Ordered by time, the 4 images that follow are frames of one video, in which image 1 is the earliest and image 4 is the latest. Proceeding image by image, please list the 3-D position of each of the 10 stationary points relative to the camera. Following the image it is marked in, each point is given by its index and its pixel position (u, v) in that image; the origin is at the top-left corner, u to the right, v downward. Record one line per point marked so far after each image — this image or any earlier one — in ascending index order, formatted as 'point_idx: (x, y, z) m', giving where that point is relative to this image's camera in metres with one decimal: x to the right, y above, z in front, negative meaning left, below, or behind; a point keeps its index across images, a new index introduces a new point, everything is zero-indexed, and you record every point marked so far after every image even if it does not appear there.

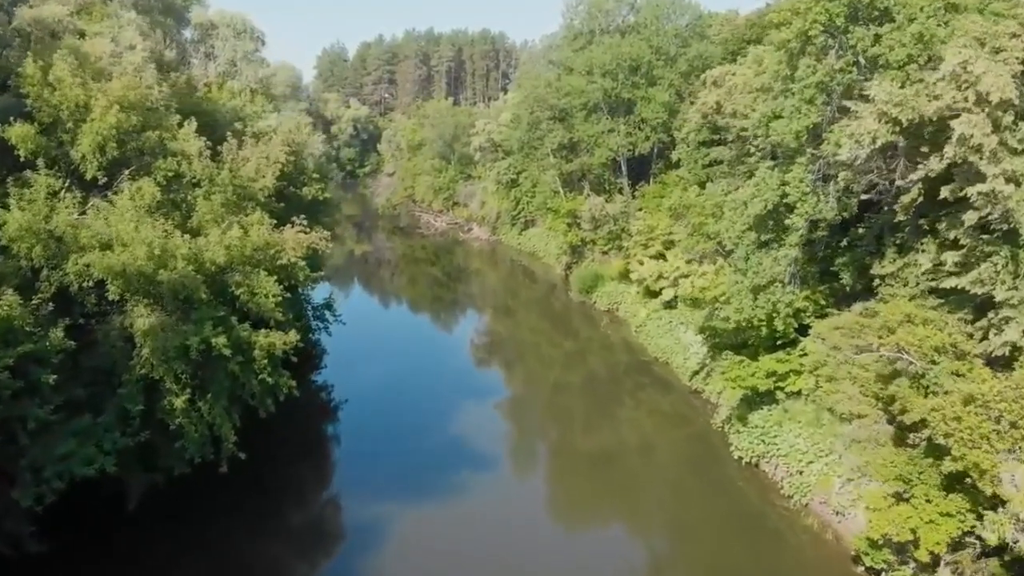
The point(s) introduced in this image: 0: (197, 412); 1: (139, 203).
0: (-7.1, -2.8, +16.7) m
1: (-8.6, +2.0, +17.1) m
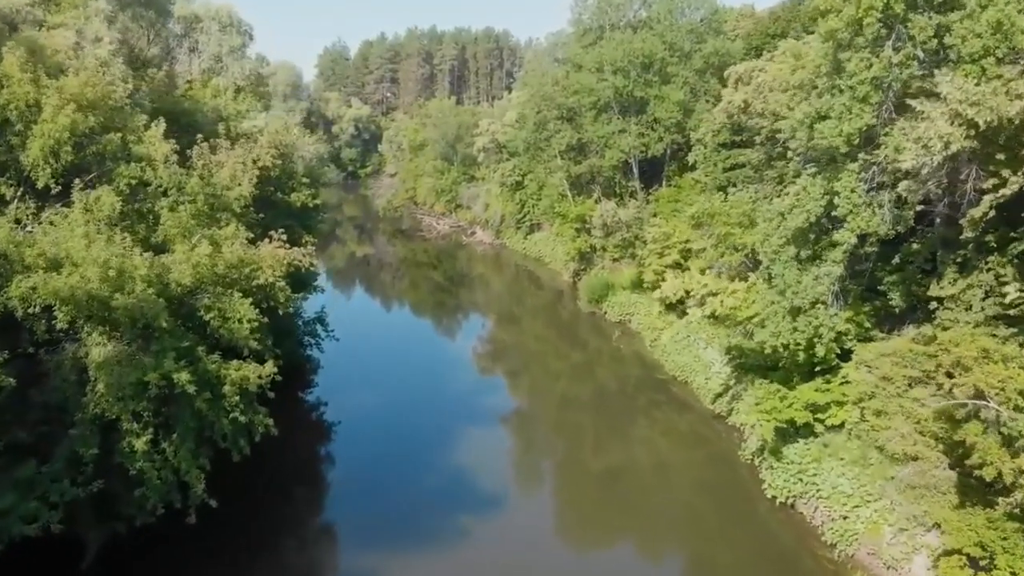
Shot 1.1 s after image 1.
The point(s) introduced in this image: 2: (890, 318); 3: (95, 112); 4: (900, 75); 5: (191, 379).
0: (-7.0, -3.3, +14.6) m
1: (-8.4, +1.5, +15.0) m
2: (+9.6, -0.8, +18.9) m
3: (-9.3, +3.9, +16.5) m
4: (+7.8, +4.2, +14.8) m
5: (-6.1, -1.7, +14.1) m
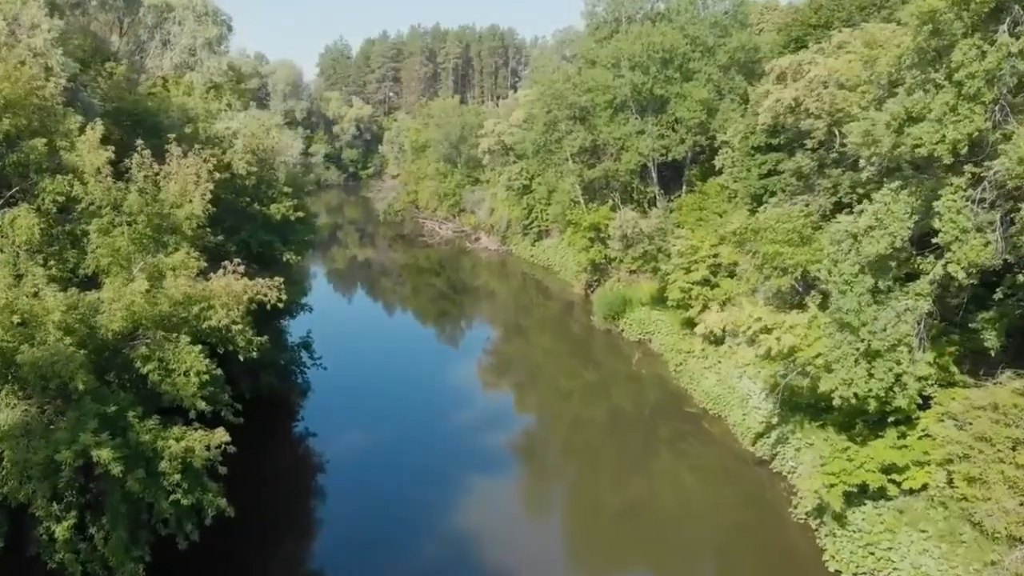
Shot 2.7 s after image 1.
0: (-6.7, -4.1, +11.5) m
1: (-8.1, +0.7, +11.9) m
2: (+9.9, -1.5, +15.7) m
3: (-9.0, +3.2, +13.4) m
4: (+8.0, +3.5, +11.6) m
5: (-5.9, -2.5, +11.1) m
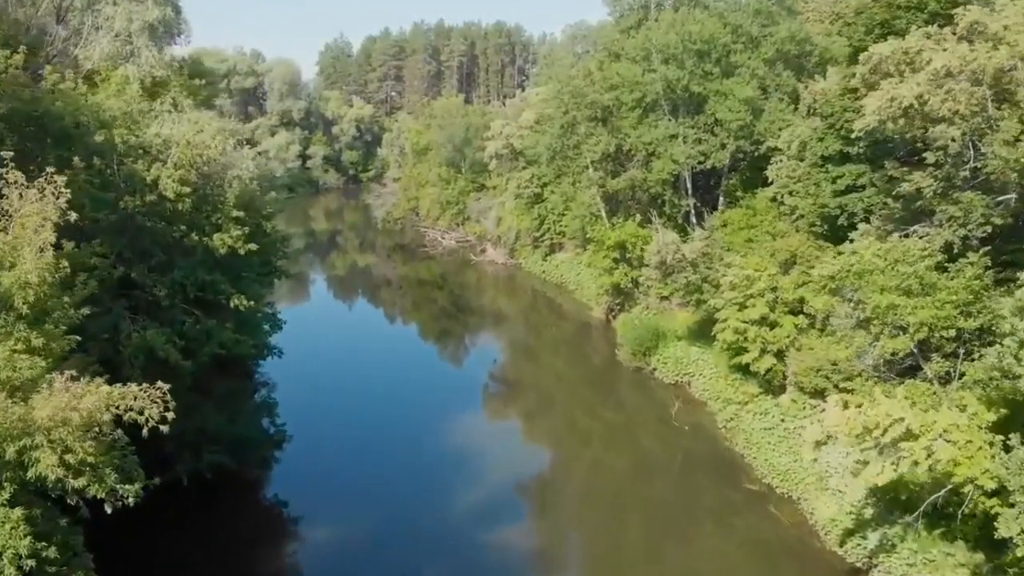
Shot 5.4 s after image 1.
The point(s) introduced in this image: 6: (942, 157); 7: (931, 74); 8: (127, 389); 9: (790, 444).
0: (-6.4, -5.3, +6.6) m
1: (-7.8, -0.5, +7.0) m
2: (+10.3, -2.7, +10.7) m
3: (-8.7, +2.0, +8.5) m
4: (+8.3, +2.3, +6.6) m
5: (-5.6, -3.7, +6.2) m
6: (+8.8, +2.7, +15.4) m
7: (+8.2, +4.3, +14.8) m
8: (-4.2, -1.1, +8.8) m
9: (+7.6, -4.3, +20.7) m
